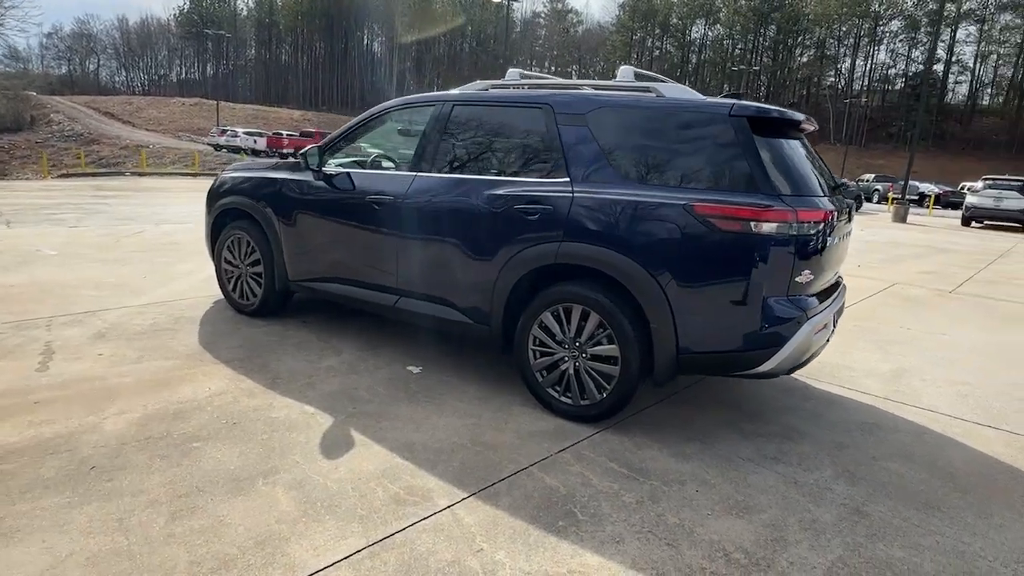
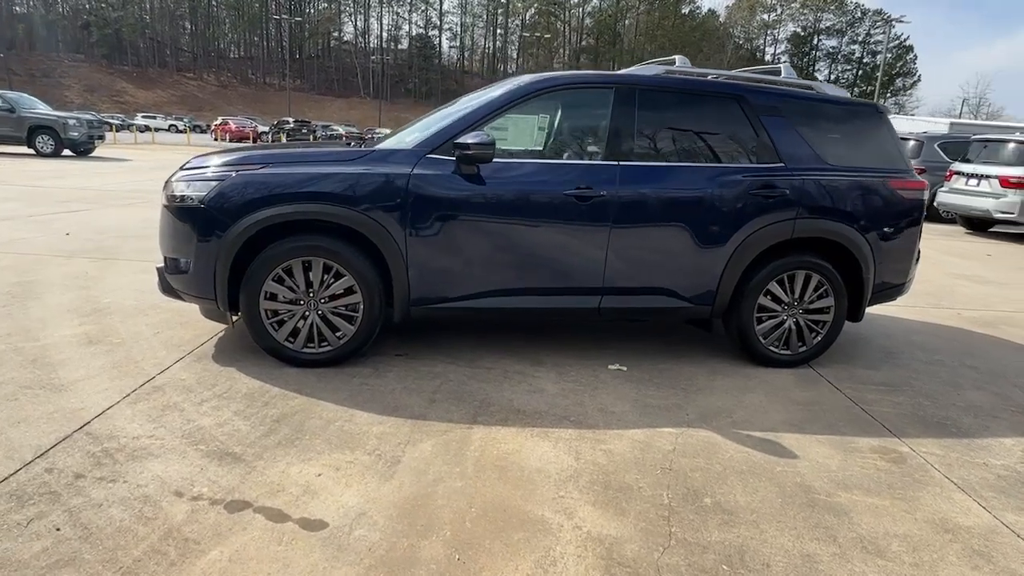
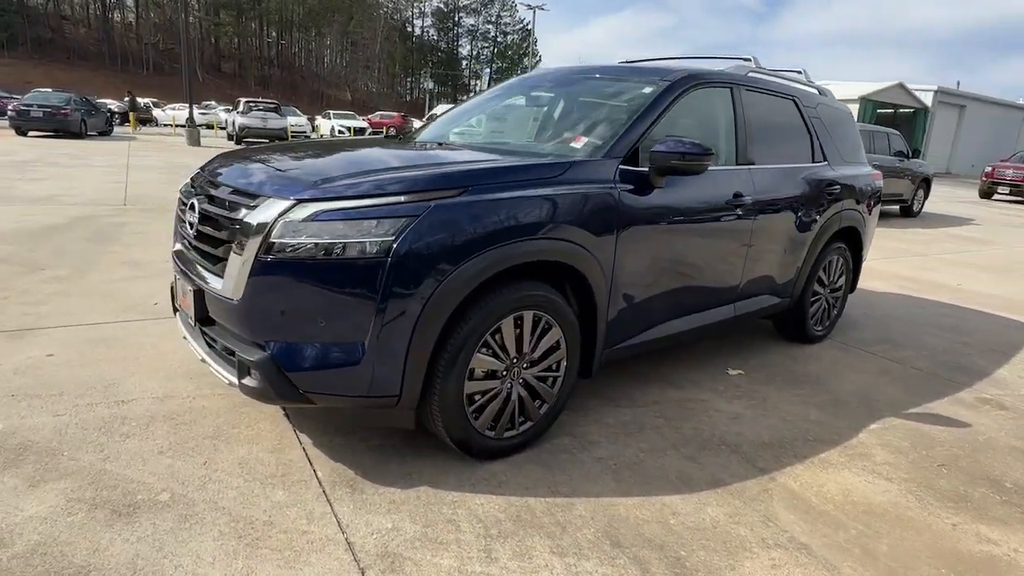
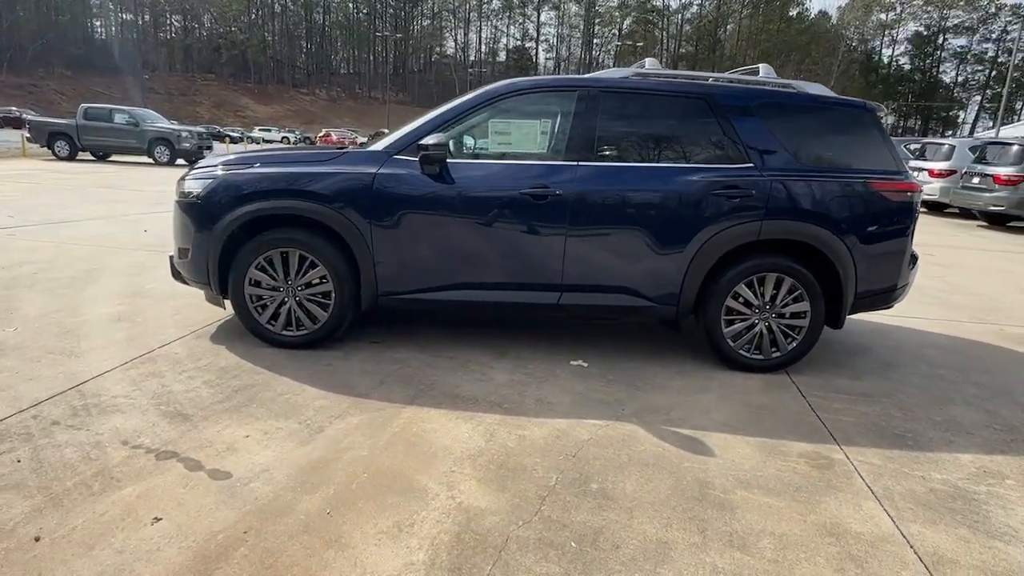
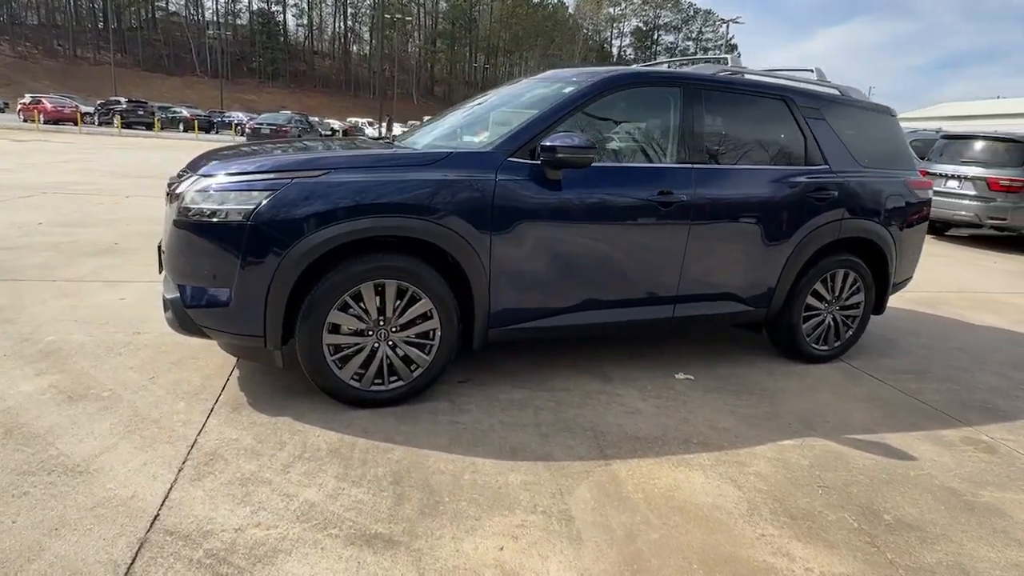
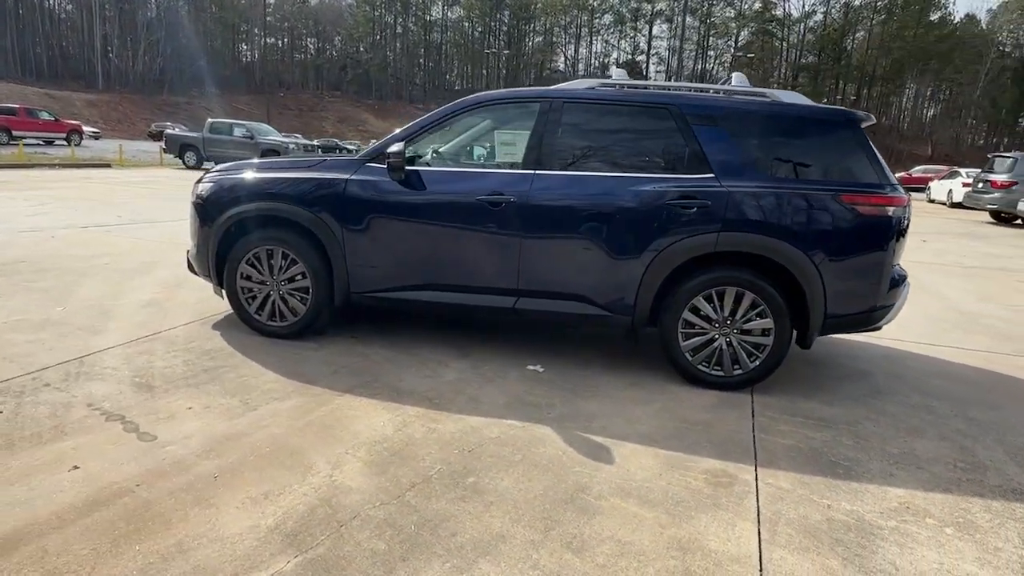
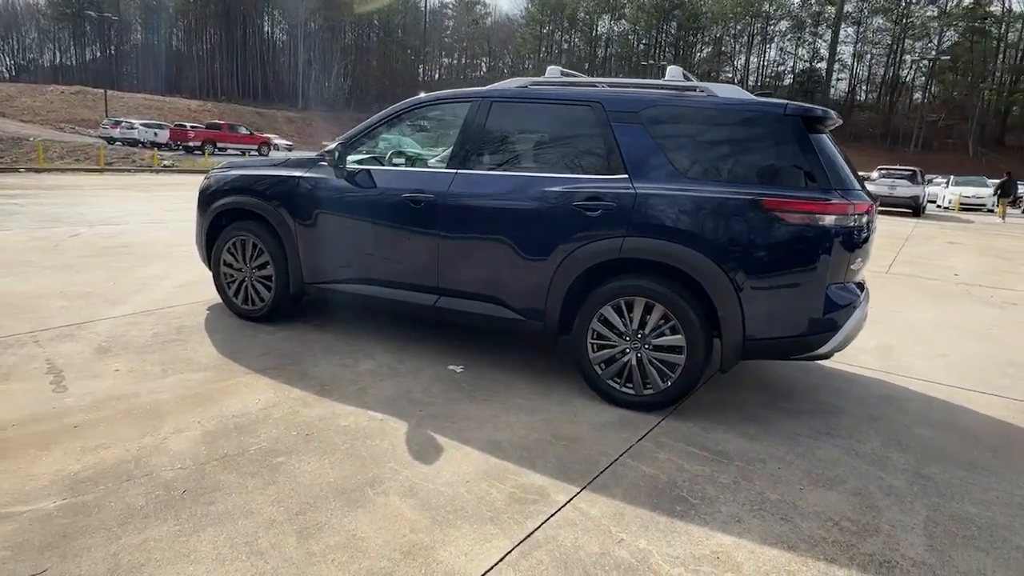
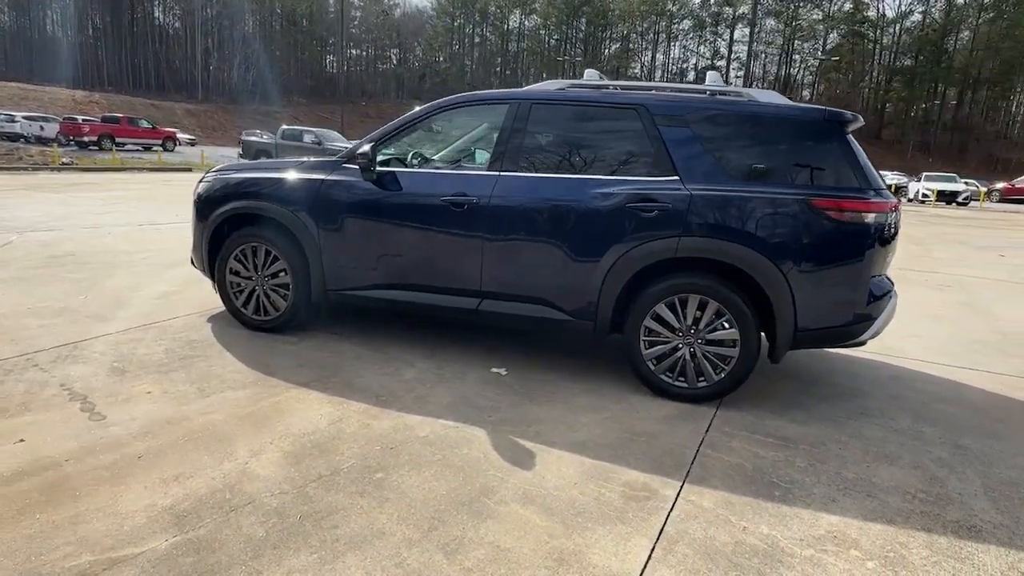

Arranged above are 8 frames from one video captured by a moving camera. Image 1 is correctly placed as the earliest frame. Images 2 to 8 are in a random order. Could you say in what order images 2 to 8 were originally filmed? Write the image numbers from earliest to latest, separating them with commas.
7, 8, 6, 4, 2, 5, 3
